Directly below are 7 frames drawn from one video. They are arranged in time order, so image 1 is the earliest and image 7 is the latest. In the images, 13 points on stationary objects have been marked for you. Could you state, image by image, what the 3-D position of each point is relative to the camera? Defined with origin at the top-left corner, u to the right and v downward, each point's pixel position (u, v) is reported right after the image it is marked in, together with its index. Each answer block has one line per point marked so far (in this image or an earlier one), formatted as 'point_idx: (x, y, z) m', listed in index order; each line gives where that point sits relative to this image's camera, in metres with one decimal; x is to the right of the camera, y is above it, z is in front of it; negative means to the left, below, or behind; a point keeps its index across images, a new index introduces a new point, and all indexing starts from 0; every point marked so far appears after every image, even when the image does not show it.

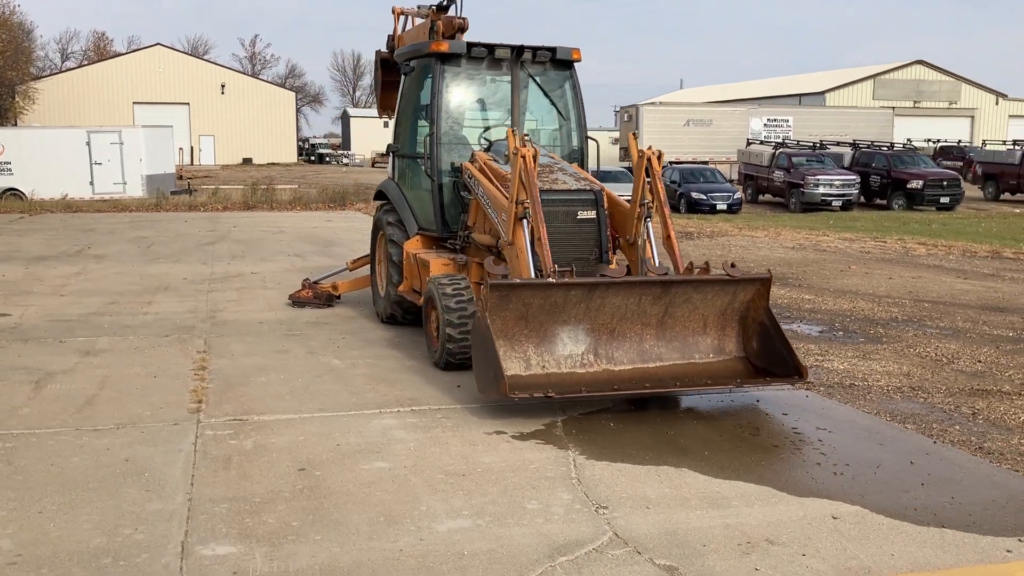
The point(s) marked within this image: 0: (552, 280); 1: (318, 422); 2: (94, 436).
0: (+0.3, +0.1, +6.0) m
1: (-1.1, -0.8, +5.7) m
2: (-2.3, -0.8, +5.3) m
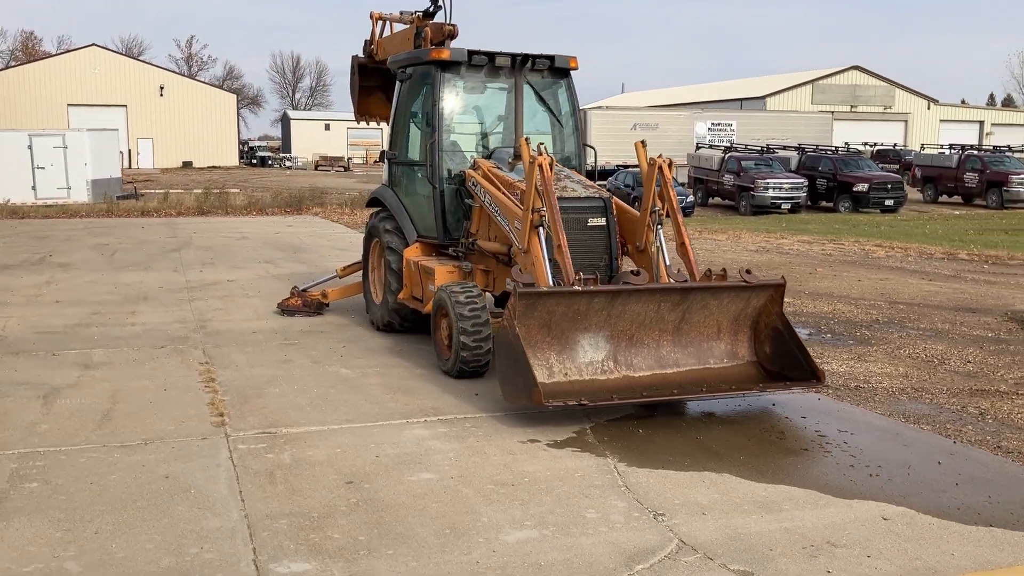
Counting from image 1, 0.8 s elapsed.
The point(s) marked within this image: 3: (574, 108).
0: (+0.4, 0.0, +6.1) m
1: (-1.0, -0.9, +5.7) m
2: (-2.1, -0.9, +5.2) m
3: (+0.6, +1.6, +8.7) m
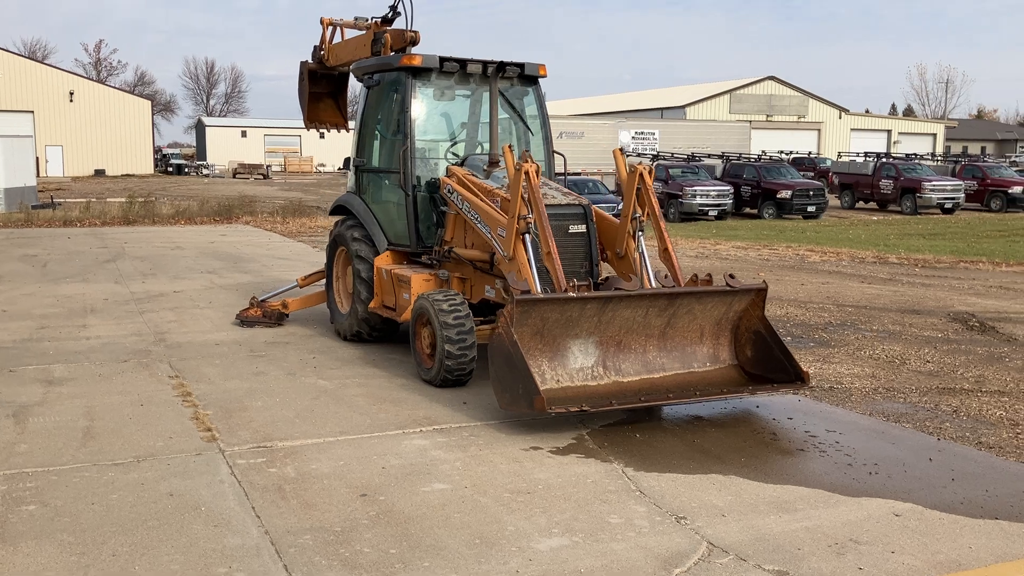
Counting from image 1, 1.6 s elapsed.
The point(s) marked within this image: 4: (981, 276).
0: (+0.4, 0.0, +6.1) m
1: (-0.9, -0.9, +5.5) m
2: (-2.0, -1.0, +5.0) m
3: (+0.3, +1.6, +8.7) m
4: (+7.3, +0.2, +15.0) m
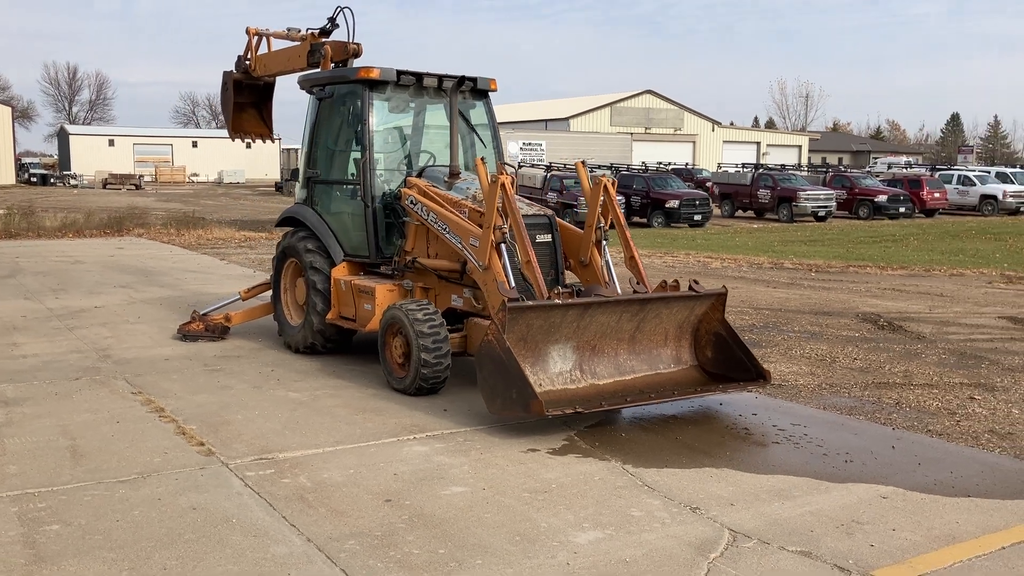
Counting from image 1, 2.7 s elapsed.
0: (+0.3, -0.1, +6.3) m
1: (-0.9, -1.0, +5.6) m
2: (-2.0, -1.0, +5.0) m
3: (-0.2, +1.5, +8.9) m
4: (+6.0, +0.1, +16.1) m
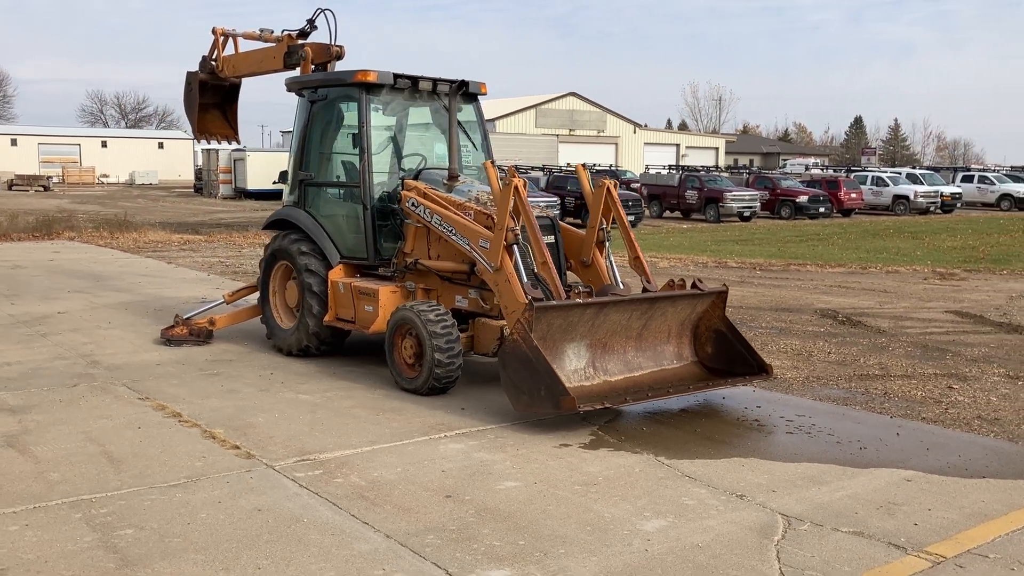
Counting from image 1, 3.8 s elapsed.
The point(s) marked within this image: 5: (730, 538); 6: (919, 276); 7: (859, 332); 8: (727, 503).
0: (+0.4, -0.1, +6.5) m
1: (-0.7, -1.0, +5.7) m
2: (-1.7, -1.1, +5.0) m
3: (-0.3, +1.5, +9.1) m
4: (+5.3, +0.2, +16.7) m
5: (+1.0, -1.1, +4.4) m
6: (+7.3, +0.2, +17.1) m
7: (+3.9, -0.5, +10.8) m
8: (+1.1, -1.1, +4.9) m
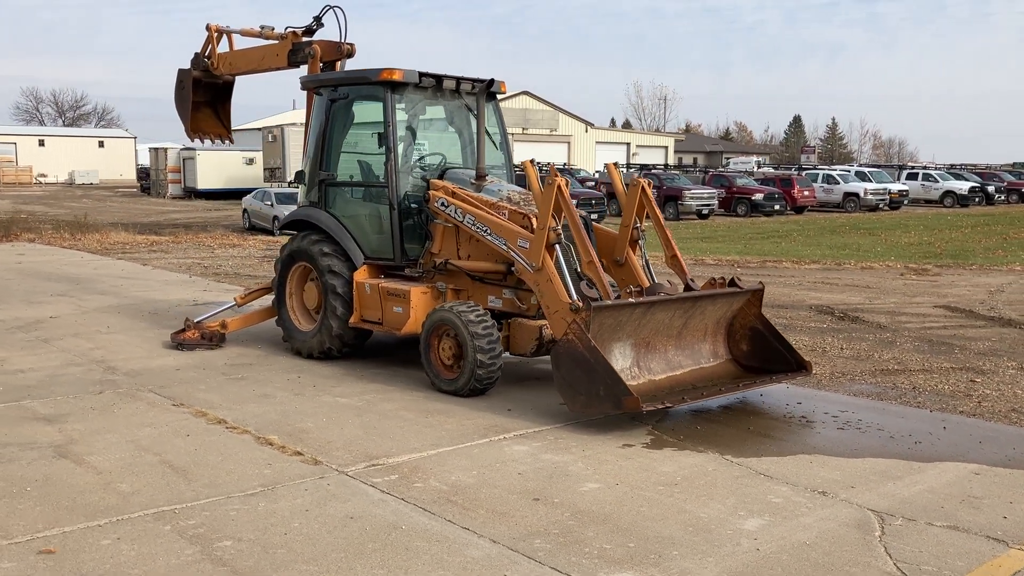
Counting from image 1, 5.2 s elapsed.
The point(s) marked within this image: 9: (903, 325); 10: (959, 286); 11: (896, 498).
0: (+0.8, -0.1, +6.5) m
1: (-0.3, -1.0, +5.6) m
2: (-1.2, -1.1, +4.8) m
3: (-0.1, +1.5, +9.0) m
4: (+5.0, +0.2, +17.0) m
5: (+1.5, -1.1, +4.4) m
6: (+7.0, +0.3, +17.5) m
7: (+4.0, -0.5, +11.0) m
8: (+1.5, -1.1, +4.9) m
9: (+4.6, -0.4, +11.2) m
10: (+7.1, 0.0, +15.2) m
11: (+2.0, -1.1, +5.0) m
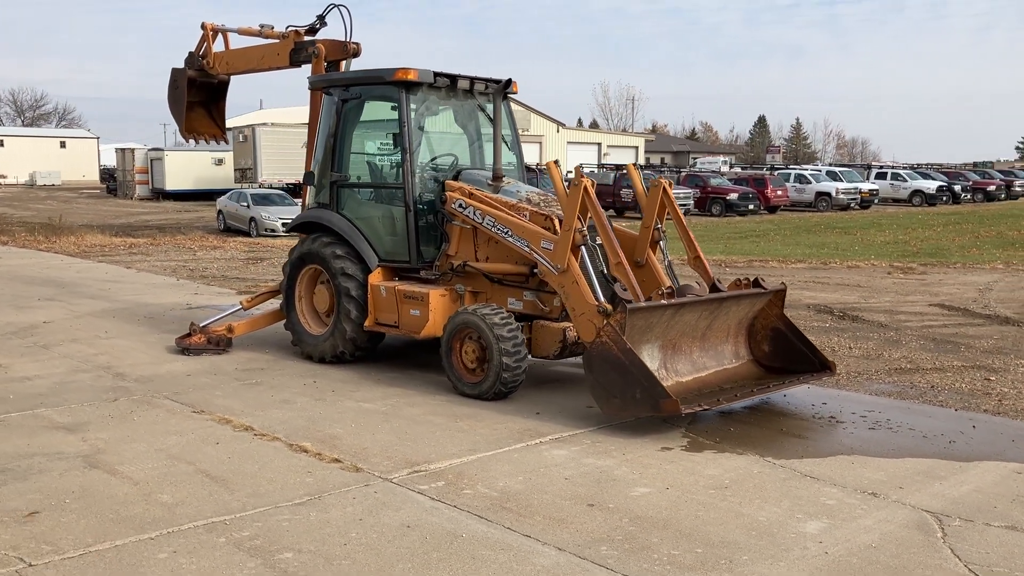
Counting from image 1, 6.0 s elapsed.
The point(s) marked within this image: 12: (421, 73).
0: (+1.0, -0.1, +6.5) m
1: (-0.1, -1.0, +5.5) m
2: (-1.0, -1.1, +4.7) m
3: (0.0, +1.5, +8.9) m
4: (+4.8, +0.3, +17.1) m
5: (+1.8, -1.1, +4.4) m
6: (+6.8, +0.3, +17.6) m
7: (+4.0, -0.4, +11.1) m
8: (+1.8, -1.1, +4.9) m
9: (+4.6, -0.4, +11.3) m
10: (+7.0, +0.1, +15.4) m
11: (+2.3, -1.1, +5.0) m
12: (-0.8, +1.8, +8.0) m
